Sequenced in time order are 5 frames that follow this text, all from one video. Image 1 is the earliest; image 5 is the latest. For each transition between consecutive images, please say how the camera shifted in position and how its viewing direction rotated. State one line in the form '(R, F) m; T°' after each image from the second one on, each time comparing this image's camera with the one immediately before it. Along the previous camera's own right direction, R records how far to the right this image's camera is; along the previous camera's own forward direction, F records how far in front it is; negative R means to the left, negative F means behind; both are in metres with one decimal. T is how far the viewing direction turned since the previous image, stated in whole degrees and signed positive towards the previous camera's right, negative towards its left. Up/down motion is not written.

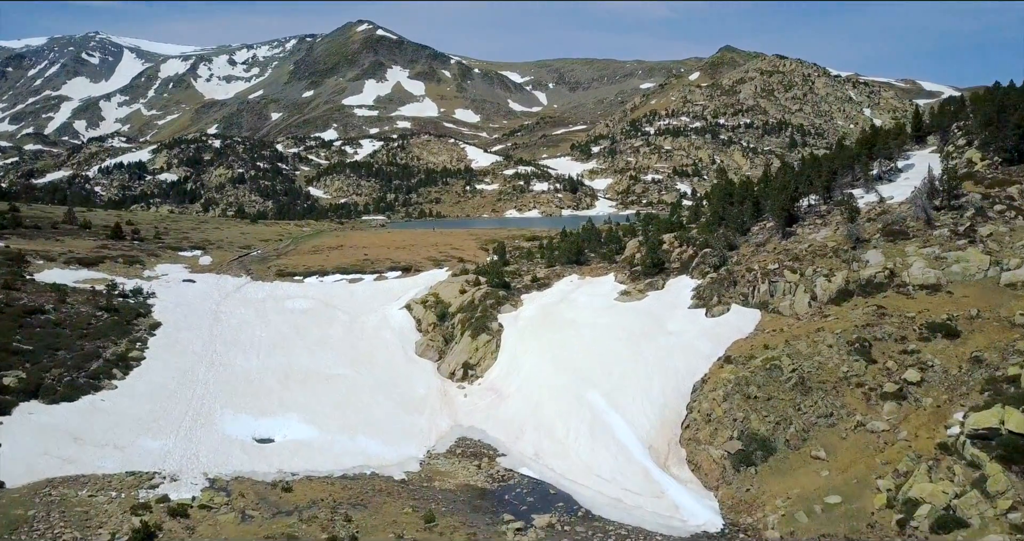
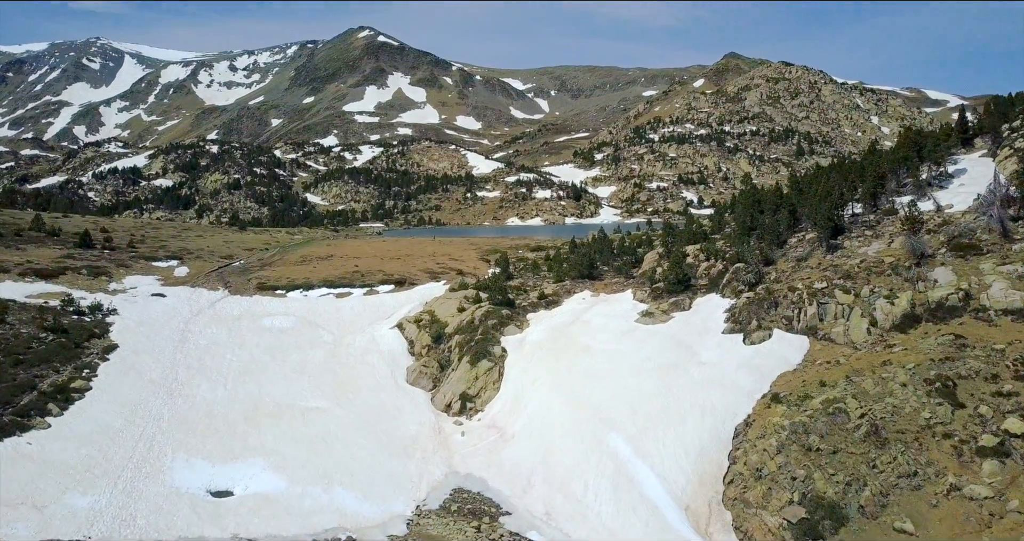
(-0.2, +5.0) m; 0°
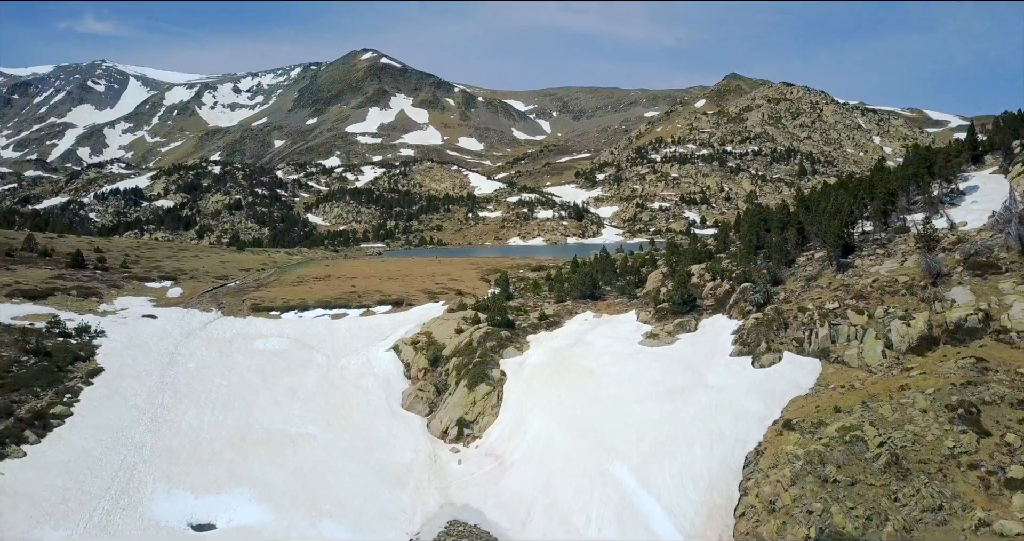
(+0.2, +1.2) m; 0°
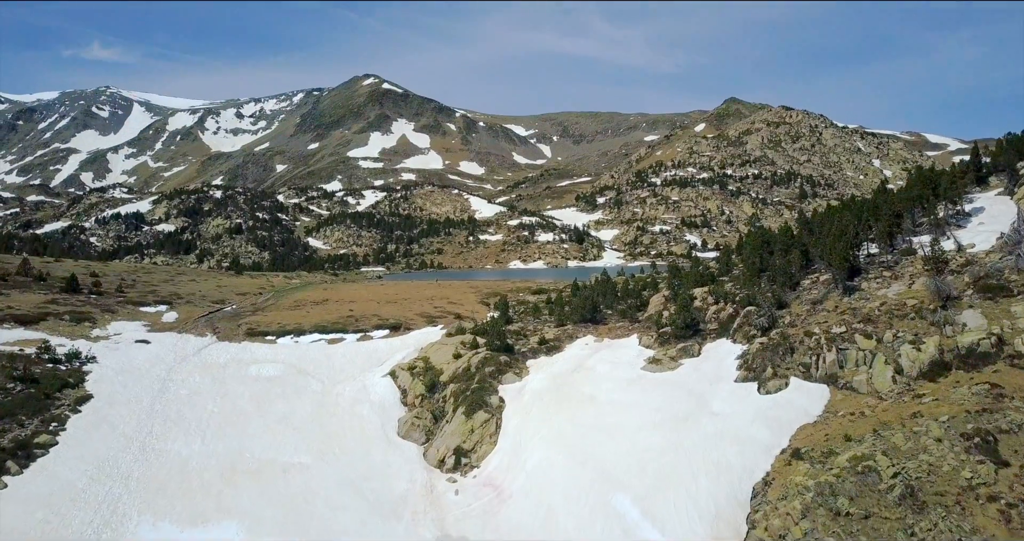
(+0.1, +0.7) m; 0°
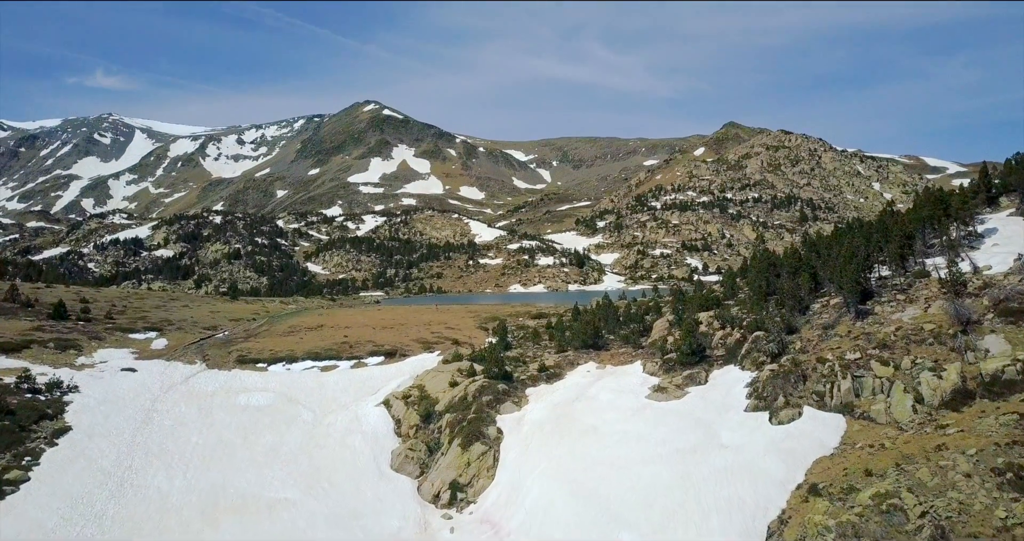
(+0.1, +1.3) m; 0°
